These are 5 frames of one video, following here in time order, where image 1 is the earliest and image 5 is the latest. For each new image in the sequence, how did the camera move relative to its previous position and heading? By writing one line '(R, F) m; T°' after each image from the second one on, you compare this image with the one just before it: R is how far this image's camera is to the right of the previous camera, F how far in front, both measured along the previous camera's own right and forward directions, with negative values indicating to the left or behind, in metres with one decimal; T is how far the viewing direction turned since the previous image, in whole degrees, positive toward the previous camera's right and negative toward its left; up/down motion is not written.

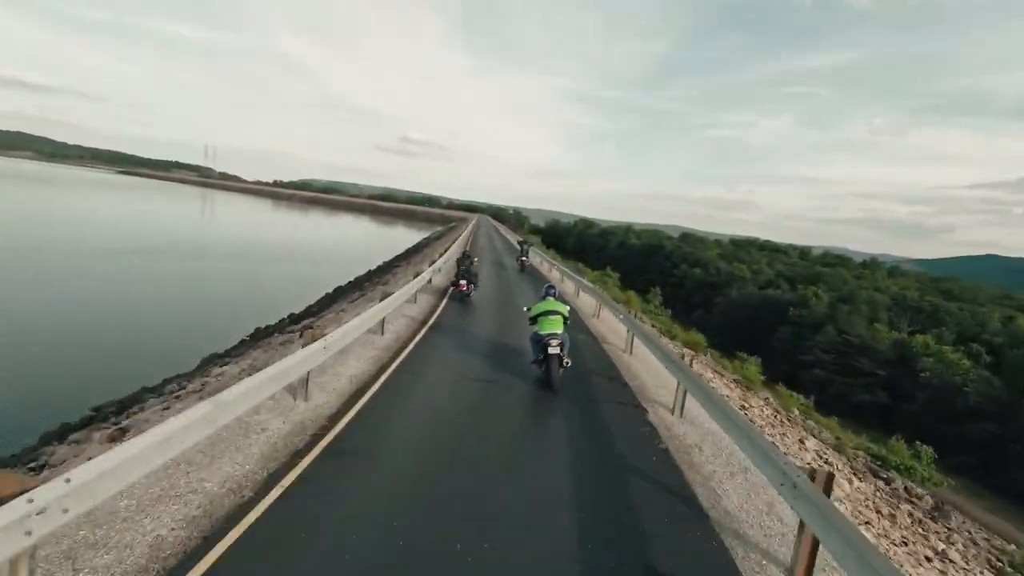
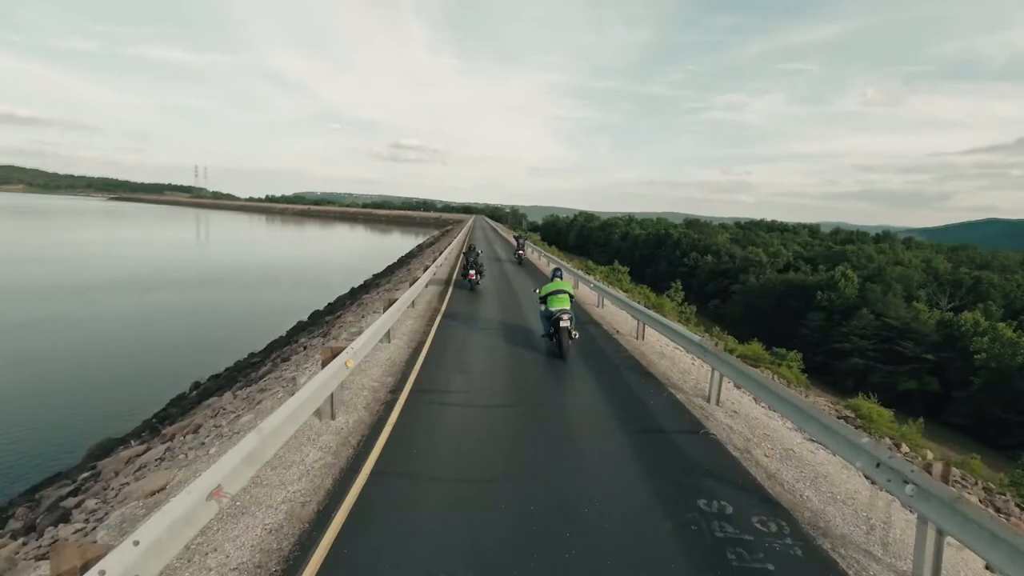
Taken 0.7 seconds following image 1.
(-0.1, +1.7) m; 0°
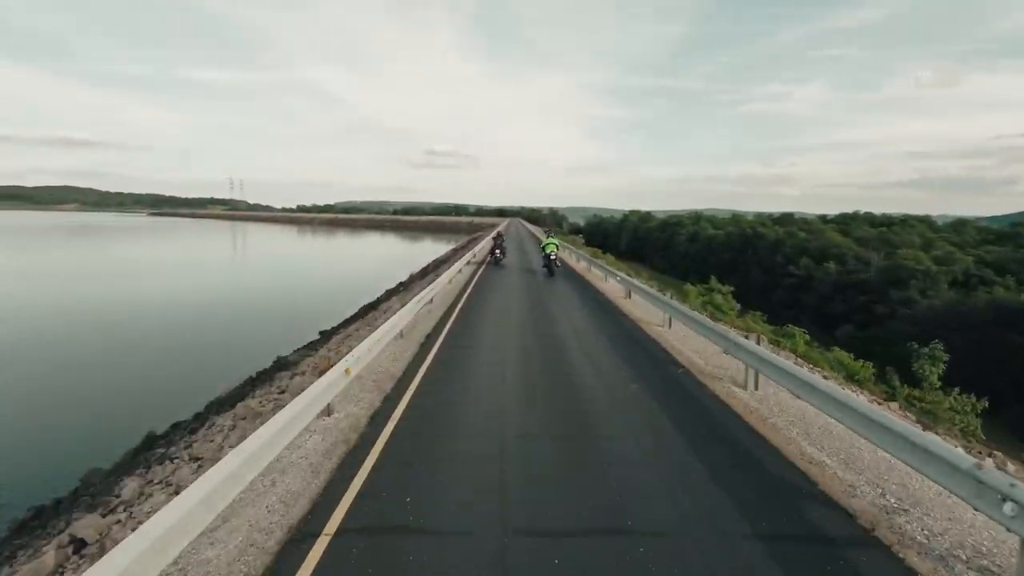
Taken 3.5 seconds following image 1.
(-0.3, +7.8) m; -4°
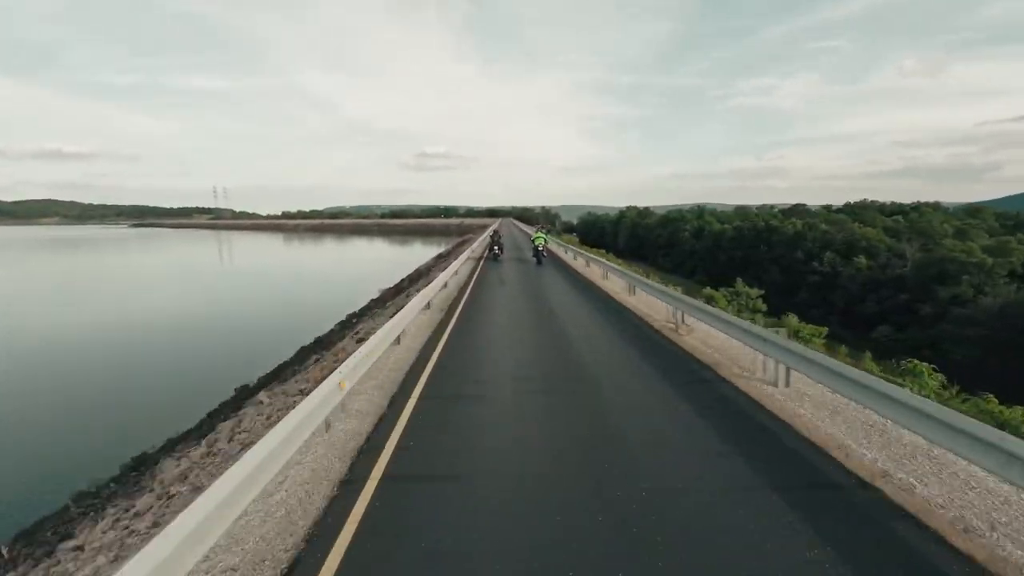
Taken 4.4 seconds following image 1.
(-0.1, +2.4) m; +1°
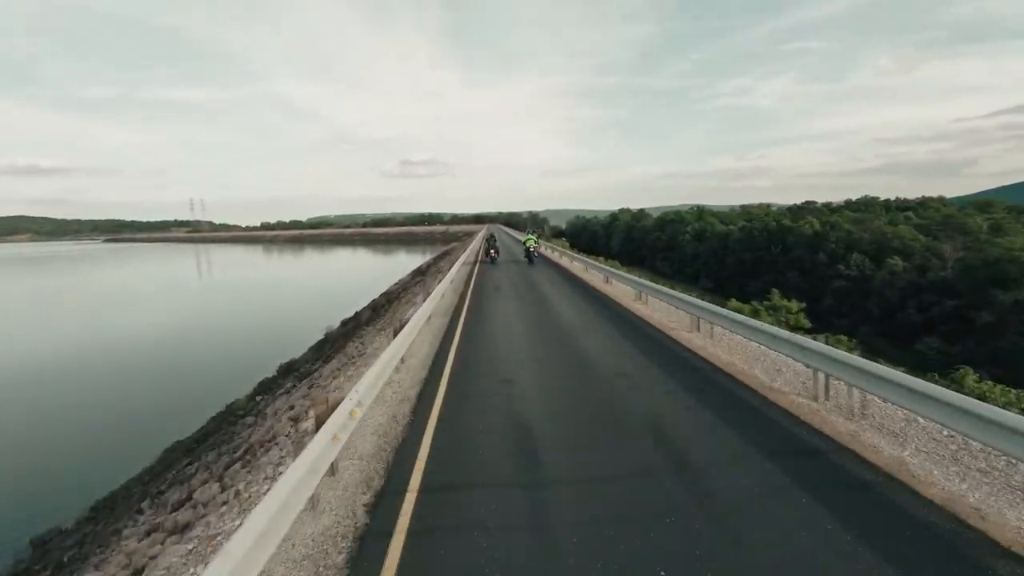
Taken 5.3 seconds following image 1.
(-0.3, +2.4) m; +1°
